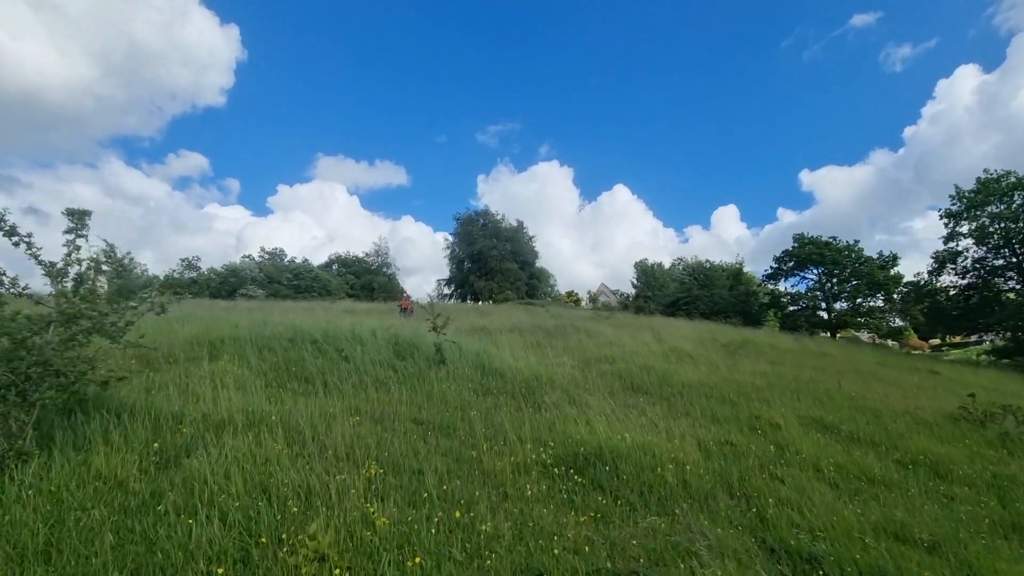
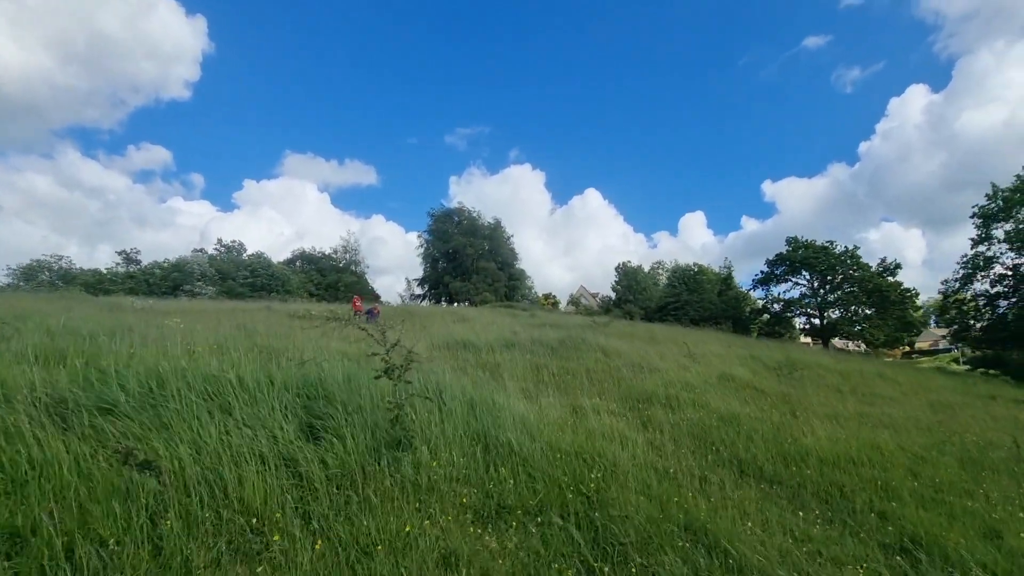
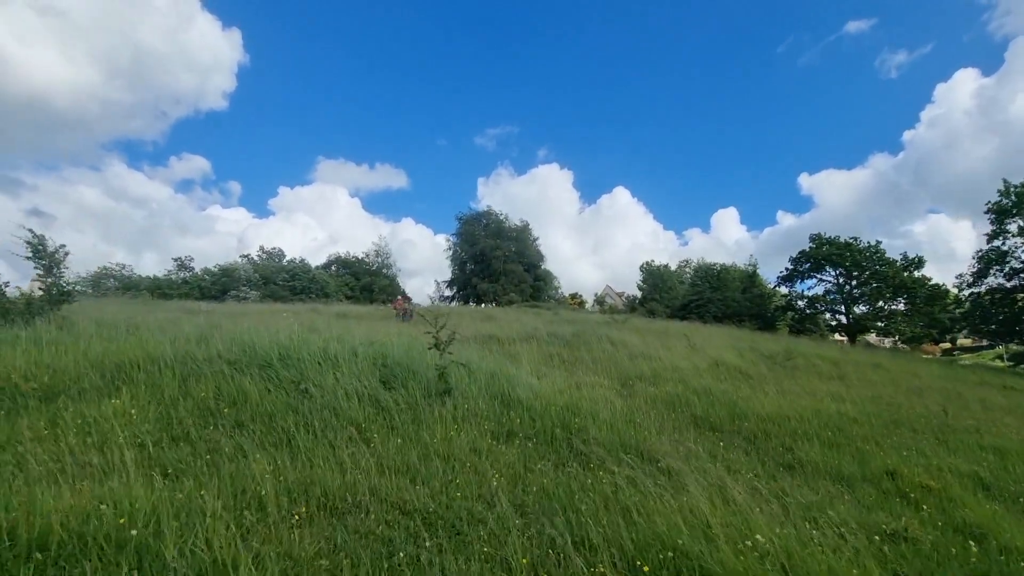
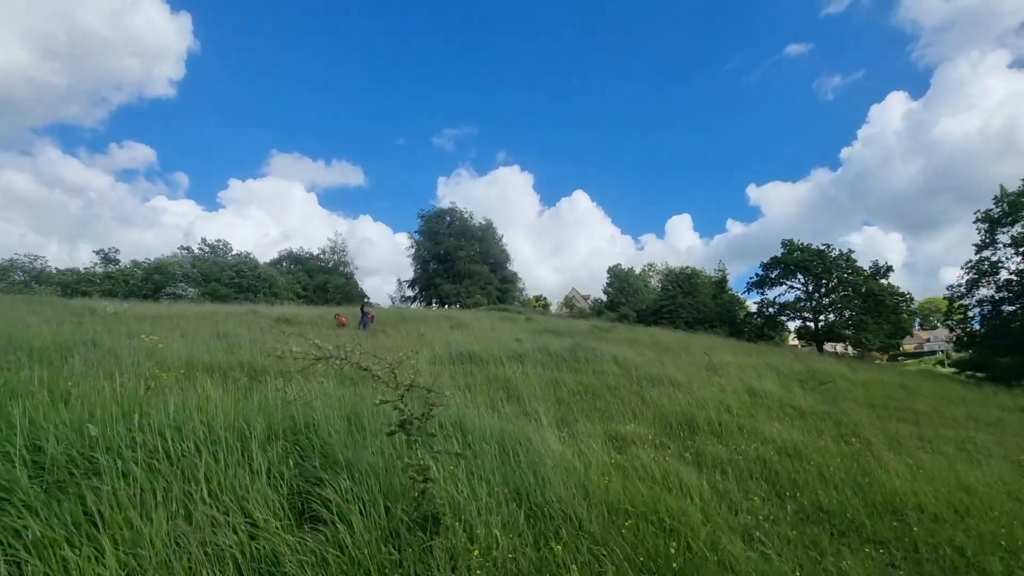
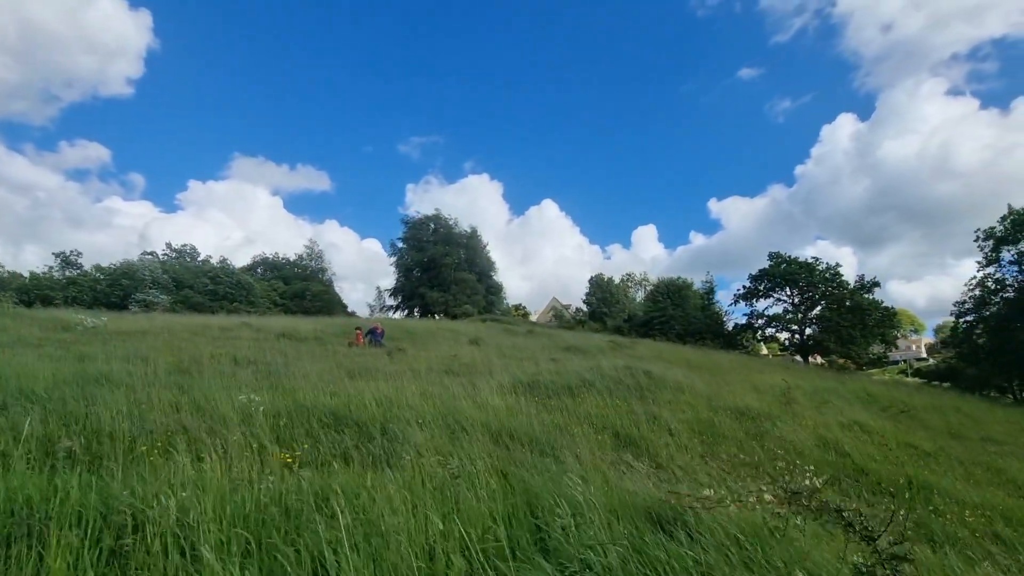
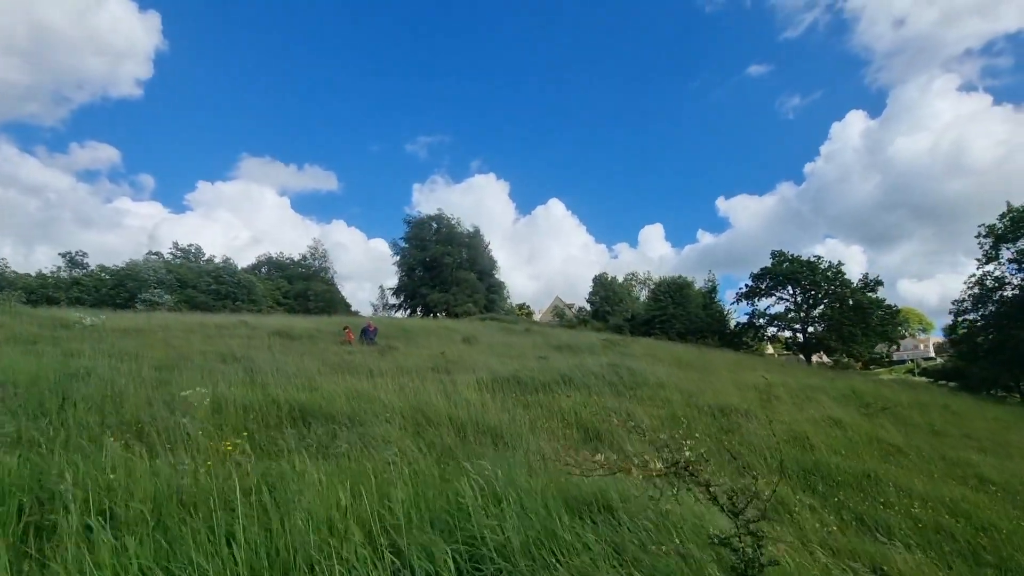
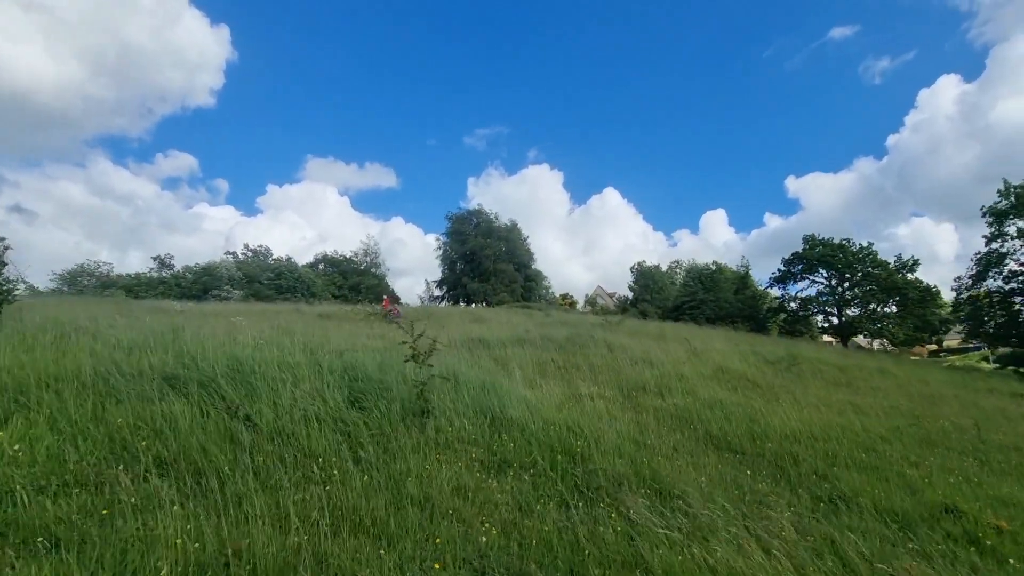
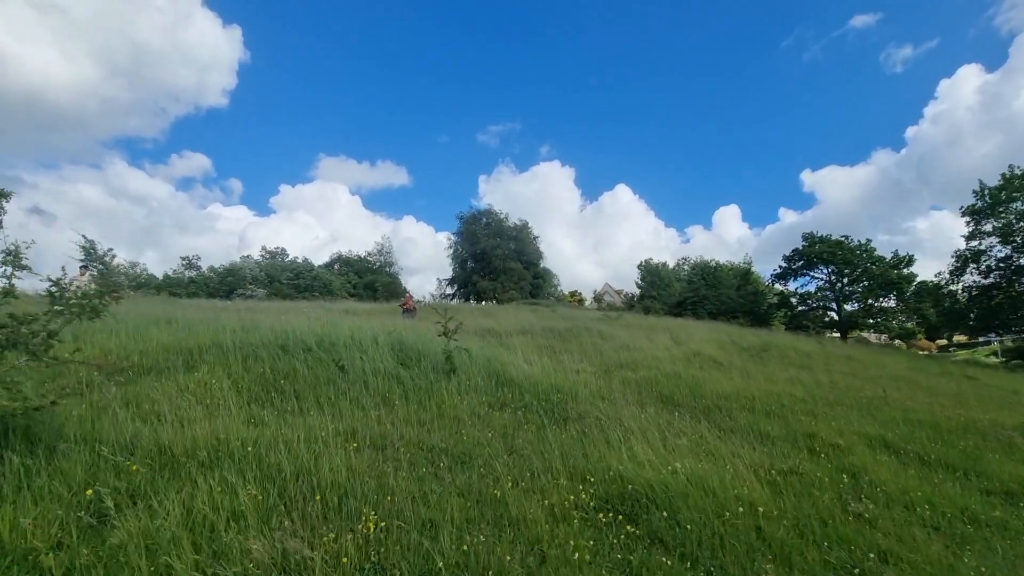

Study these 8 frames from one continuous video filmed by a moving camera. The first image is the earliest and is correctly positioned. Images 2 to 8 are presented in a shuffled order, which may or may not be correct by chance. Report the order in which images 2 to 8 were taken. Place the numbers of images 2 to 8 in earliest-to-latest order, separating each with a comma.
8, 3, 7, 2, 4, 6, 5
